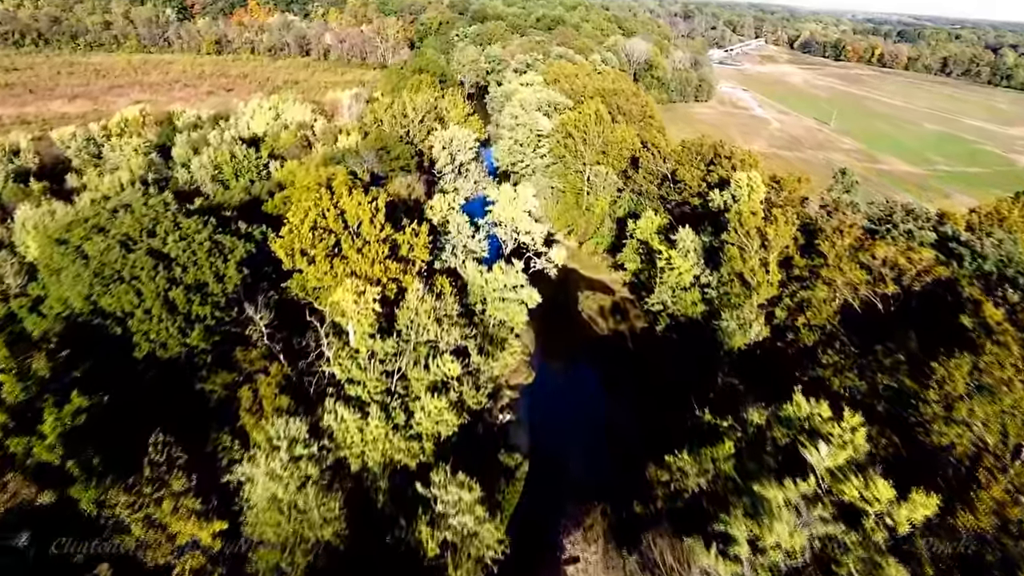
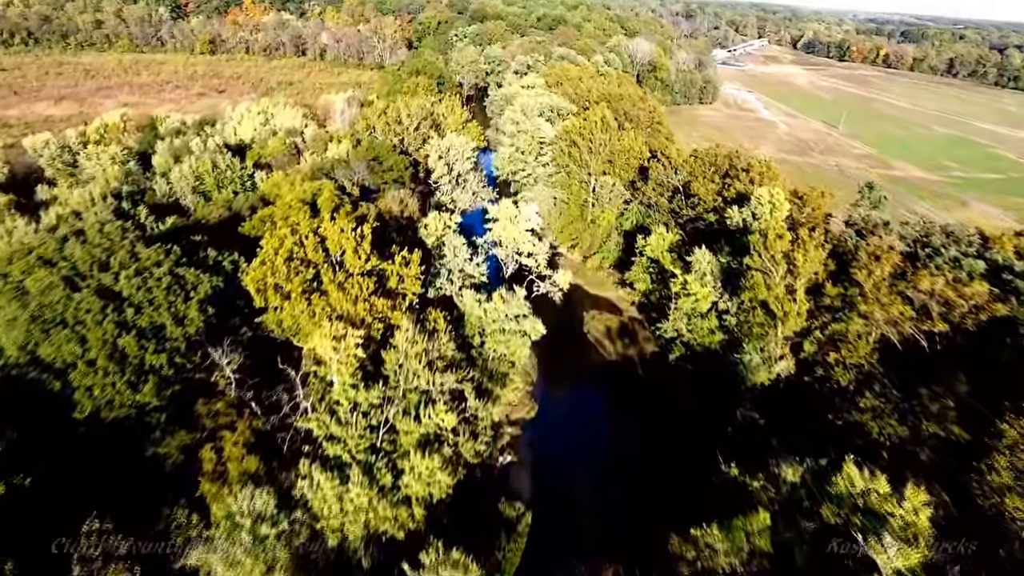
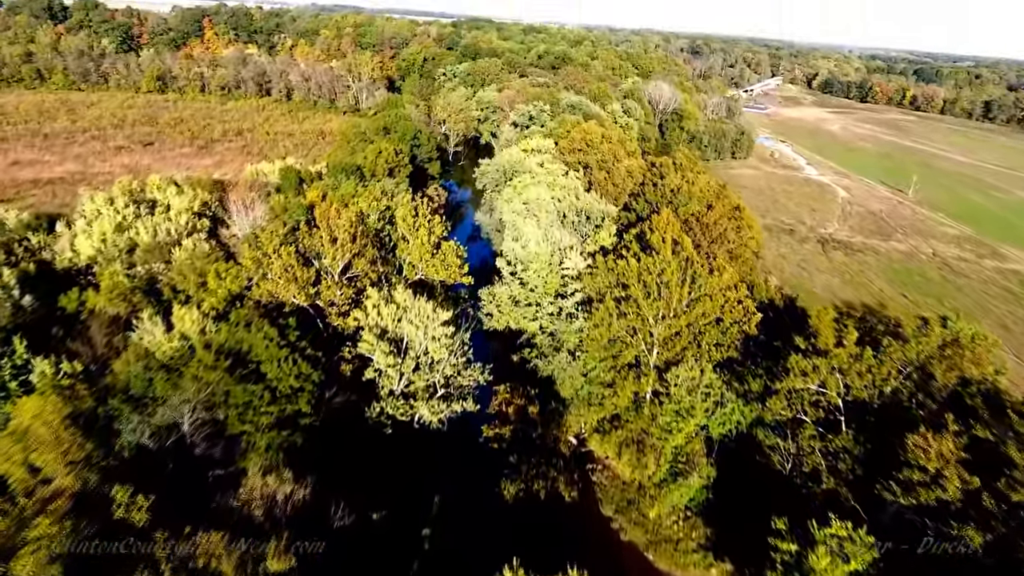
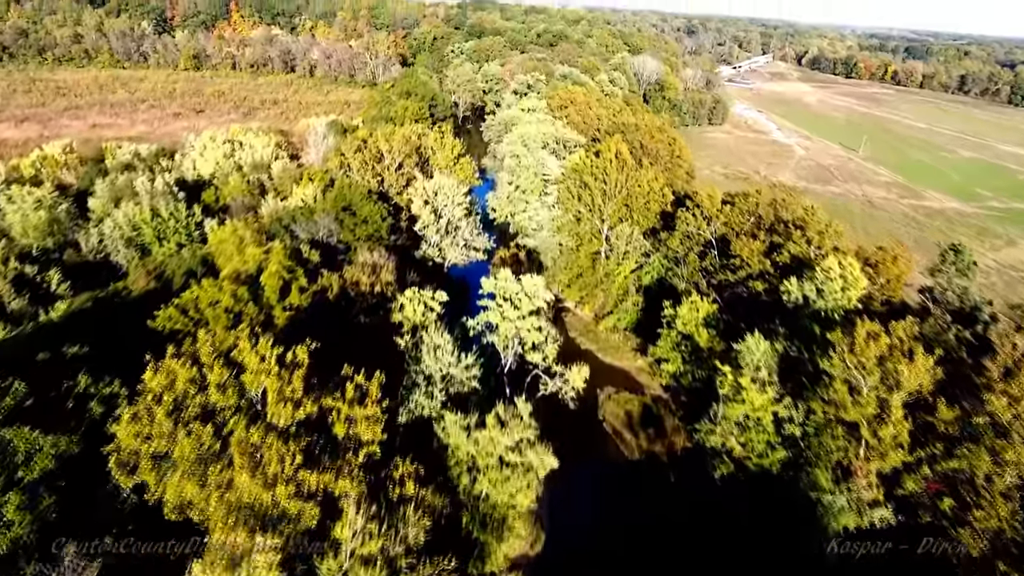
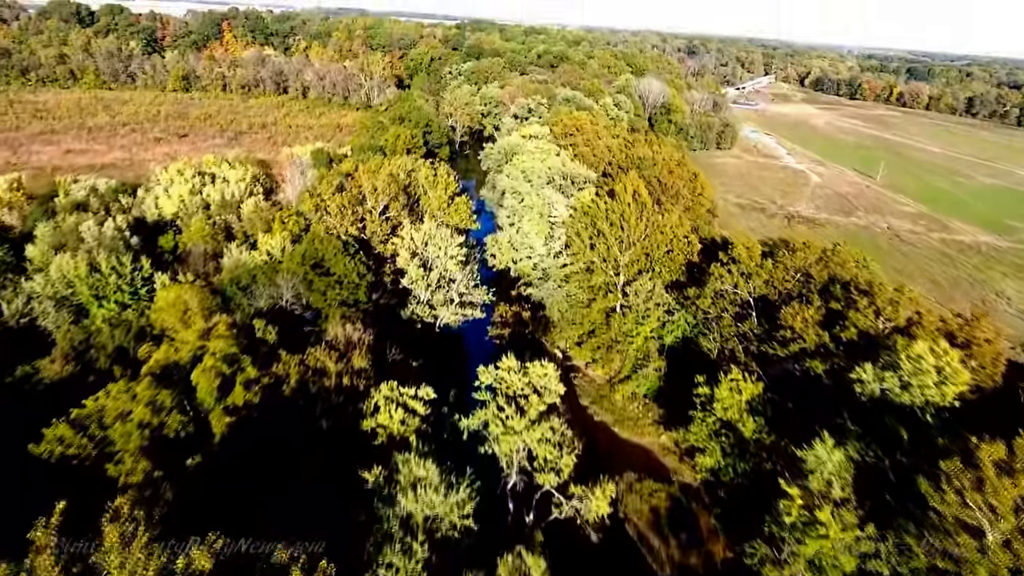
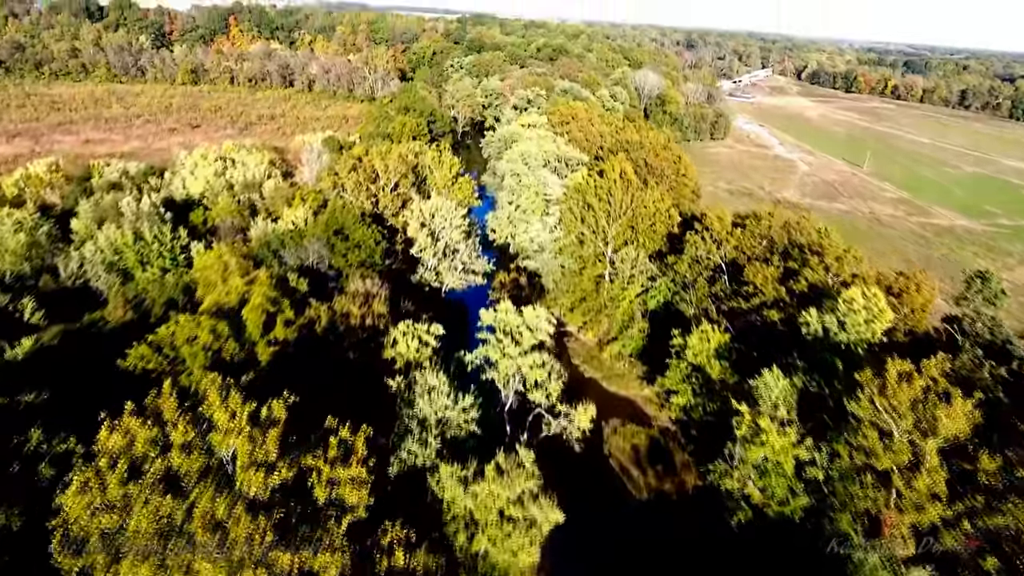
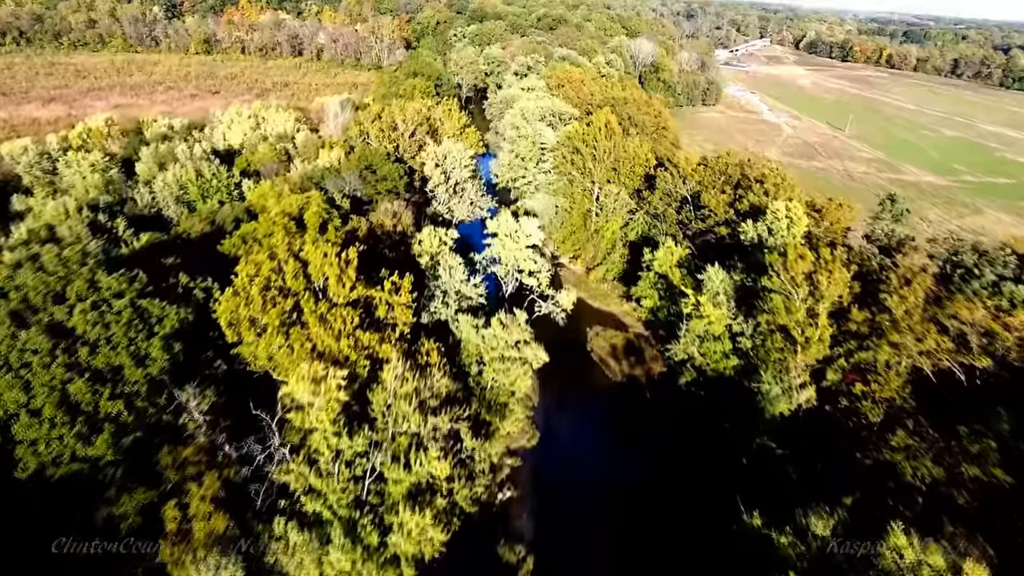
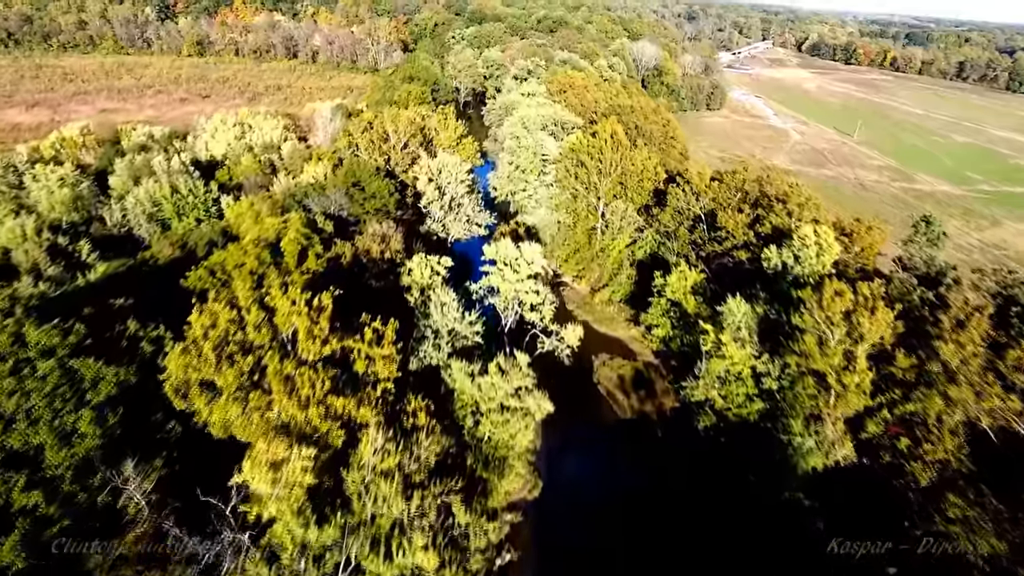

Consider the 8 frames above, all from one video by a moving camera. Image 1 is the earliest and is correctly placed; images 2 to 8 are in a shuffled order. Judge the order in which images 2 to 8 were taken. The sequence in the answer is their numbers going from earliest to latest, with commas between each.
2, 7, 8, 4, 6, 5, 3
